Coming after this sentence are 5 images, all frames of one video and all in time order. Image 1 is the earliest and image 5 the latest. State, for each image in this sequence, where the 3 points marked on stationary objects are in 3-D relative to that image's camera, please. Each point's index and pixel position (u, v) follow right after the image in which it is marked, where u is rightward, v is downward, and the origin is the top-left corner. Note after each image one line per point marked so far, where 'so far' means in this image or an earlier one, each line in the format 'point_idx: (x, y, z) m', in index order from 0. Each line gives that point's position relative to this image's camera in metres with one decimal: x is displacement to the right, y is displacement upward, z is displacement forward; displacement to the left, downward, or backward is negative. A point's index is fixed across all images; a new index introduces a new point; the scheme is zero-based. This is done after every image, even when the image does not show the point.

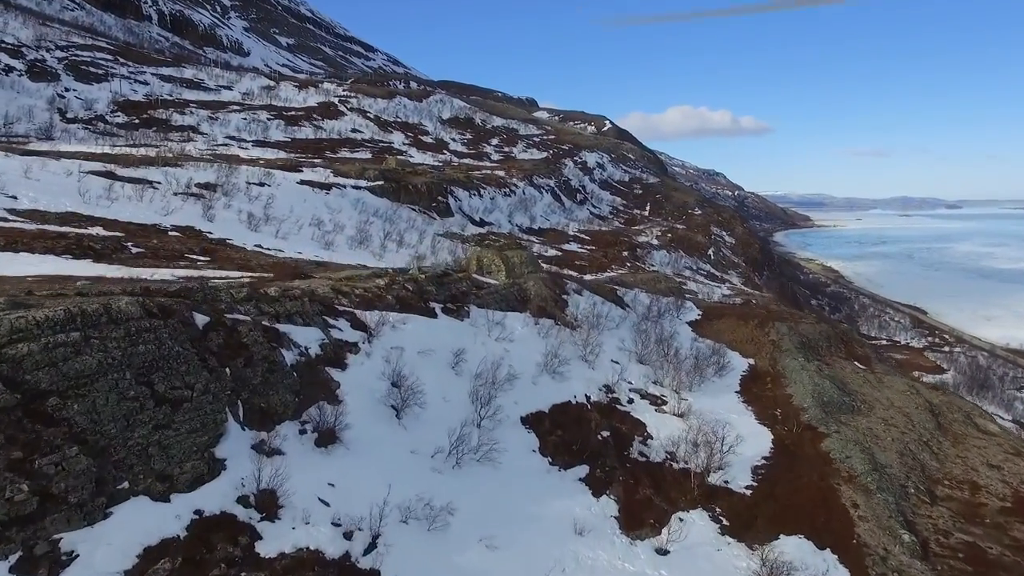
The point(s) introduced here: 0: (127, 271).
0: (-7.5, +0.3, +15.4) m
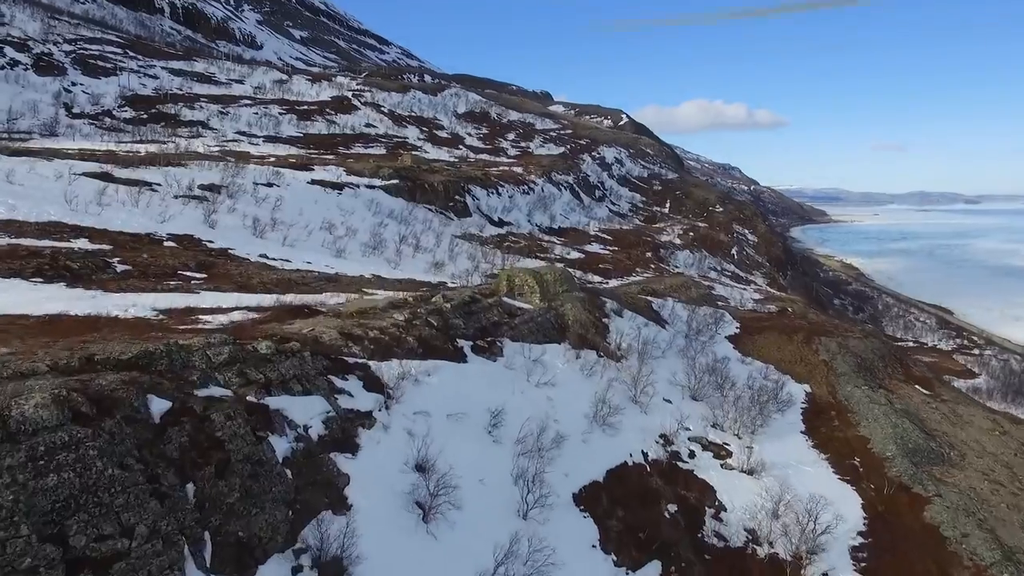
0: (-6.8, -0.2, +13.0) m
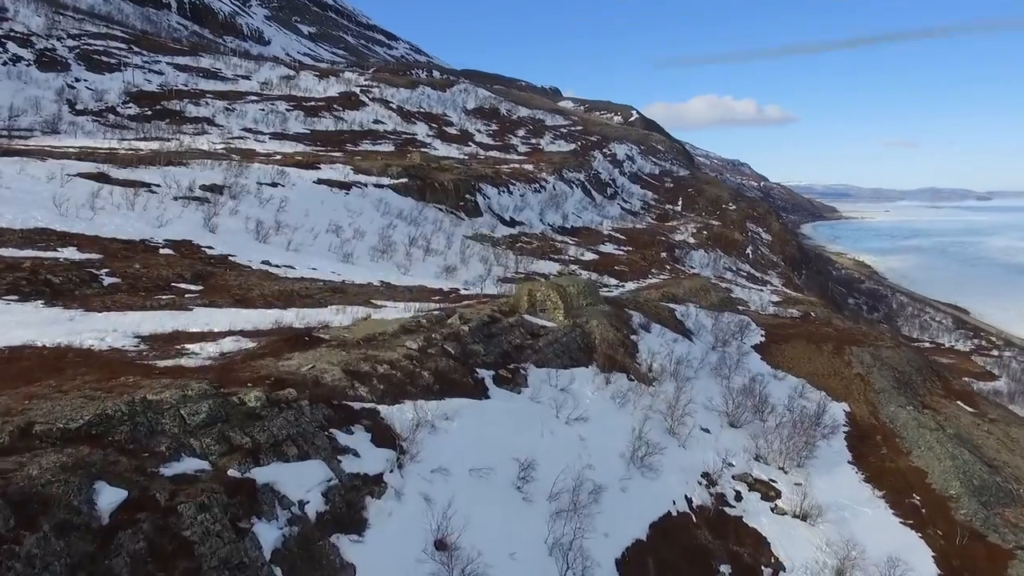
0: (-6.4, -0.6, +11.6) m
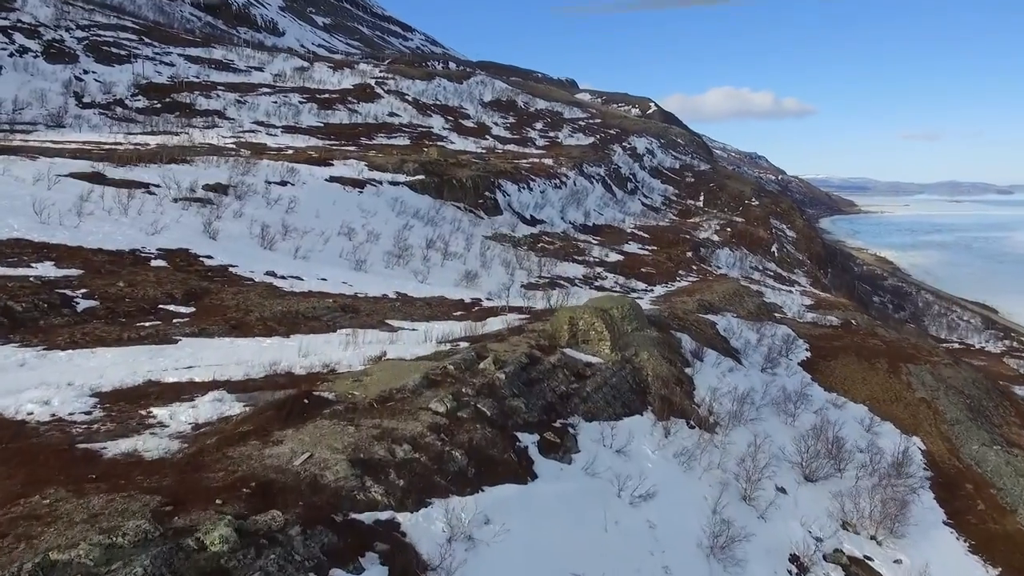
0: (-5.8, -1.1, +9.4) m
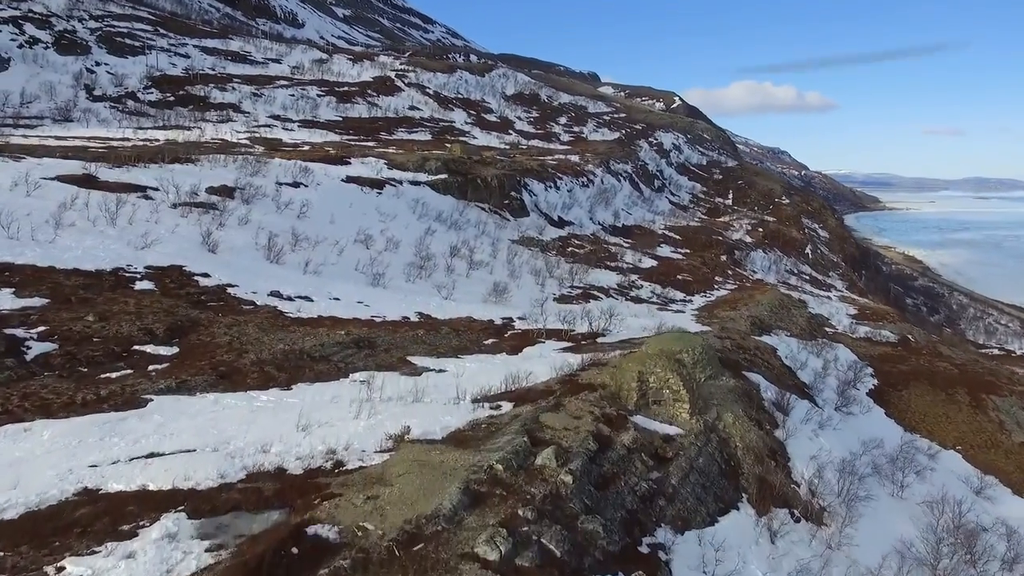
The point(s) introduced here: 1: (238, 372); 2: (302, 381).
0: (-5.1, -1.7, +6.6) m
1: (-4.3, -1.3, +12.6) m
2: (-3.4, -1.5, +12.8) m
